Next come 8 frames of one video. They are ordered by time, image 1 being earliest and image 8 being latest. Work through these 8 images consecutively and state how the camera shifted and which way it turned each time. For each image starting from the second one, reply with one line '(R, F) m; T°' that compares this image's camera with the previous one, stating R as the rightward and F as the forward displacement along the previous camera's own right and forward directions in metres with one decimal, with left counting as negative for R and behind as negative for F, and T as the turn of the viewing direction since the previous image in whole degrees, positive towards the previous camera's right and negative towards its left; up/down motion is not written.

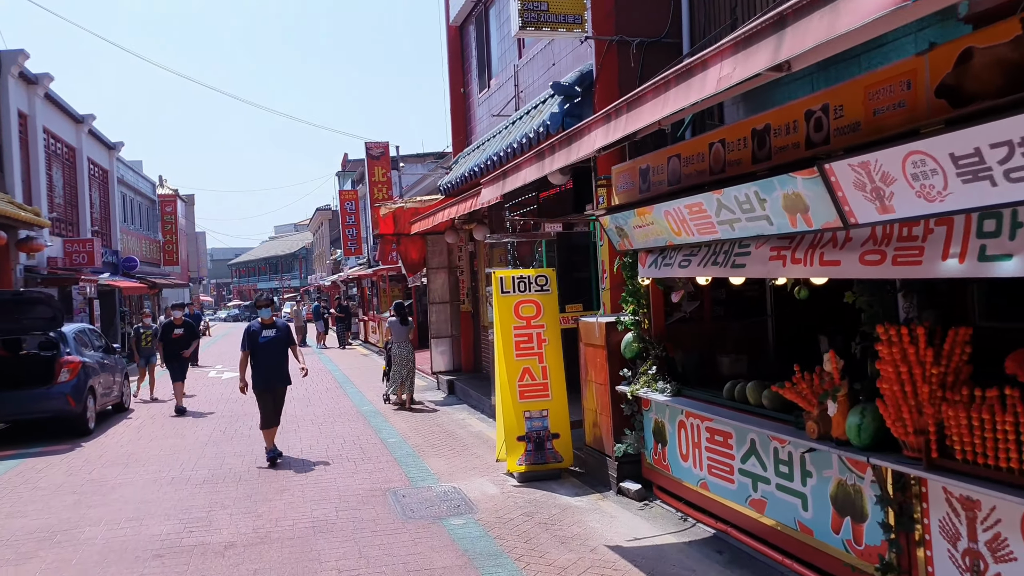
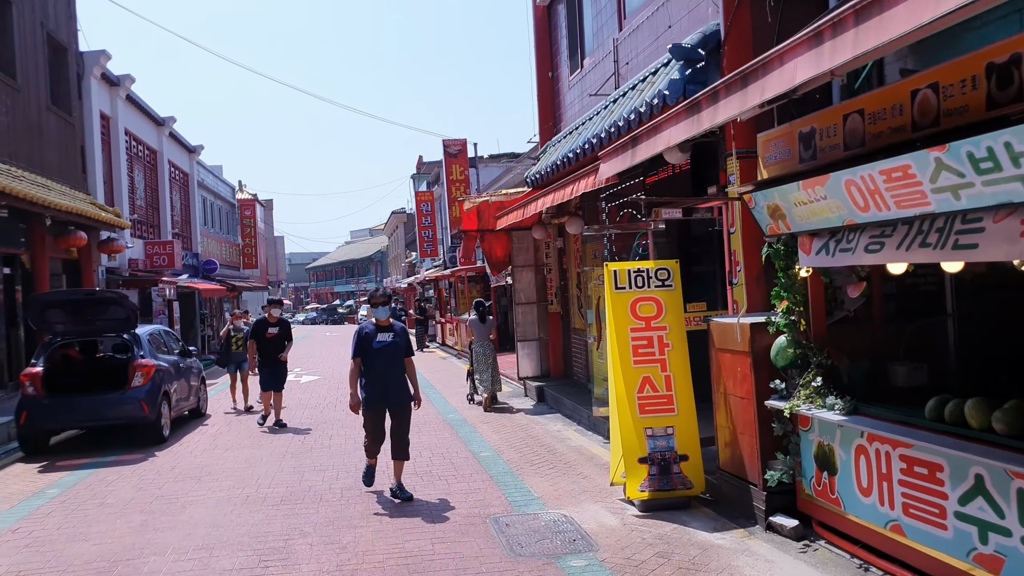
(-0.3, +0.9) m; -5°
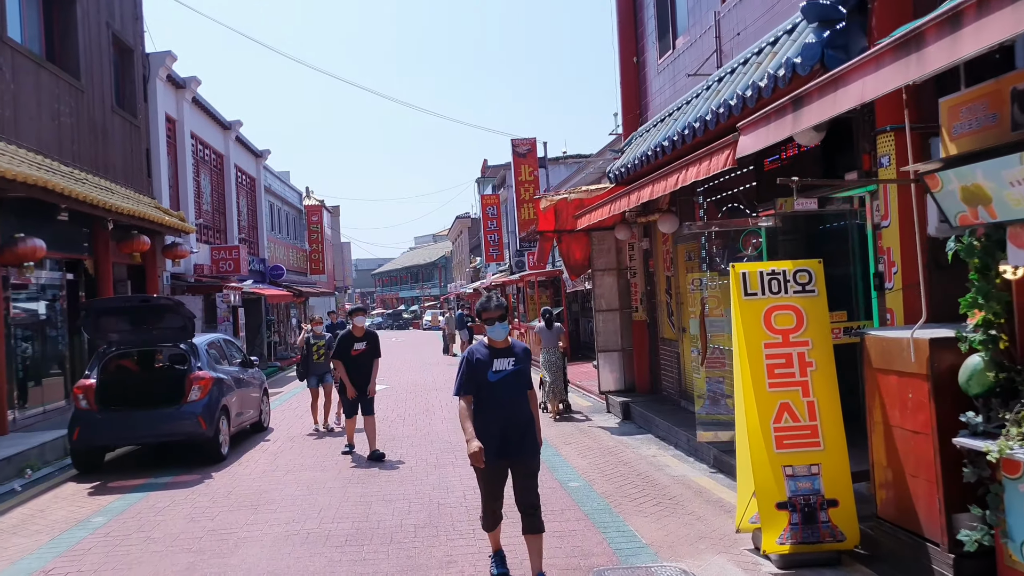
(-0.3, +0.9) m; -4°
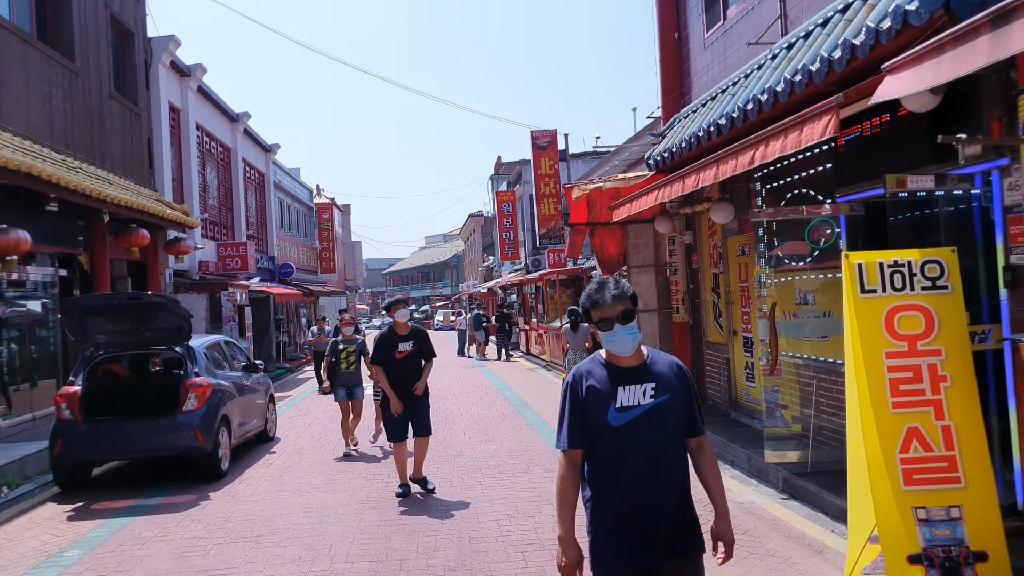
(-0.2, +0.9) m; -1°
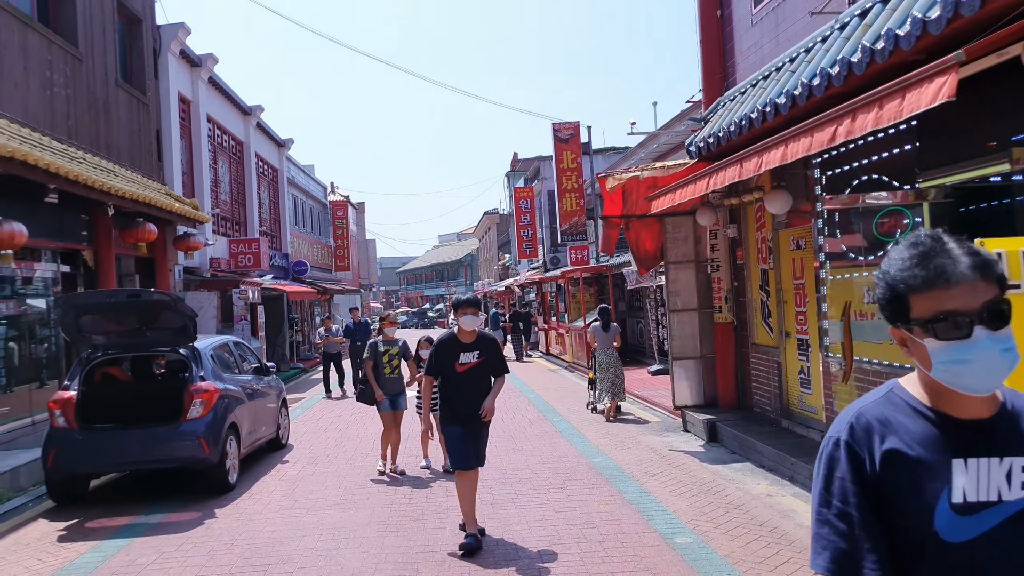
(-0.2, +0.7) m; -1°
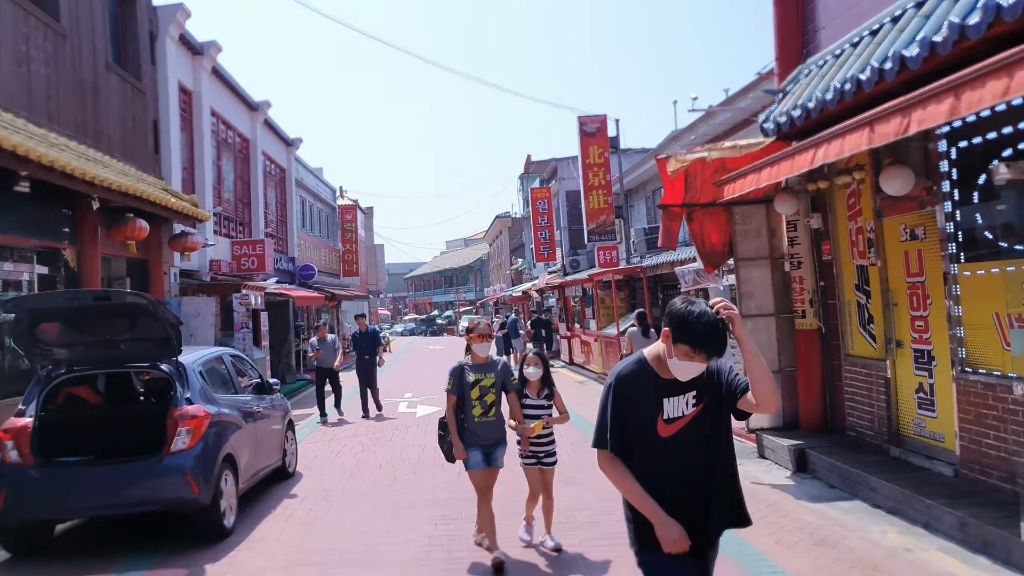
(-0.4, +1.4) m; 0°
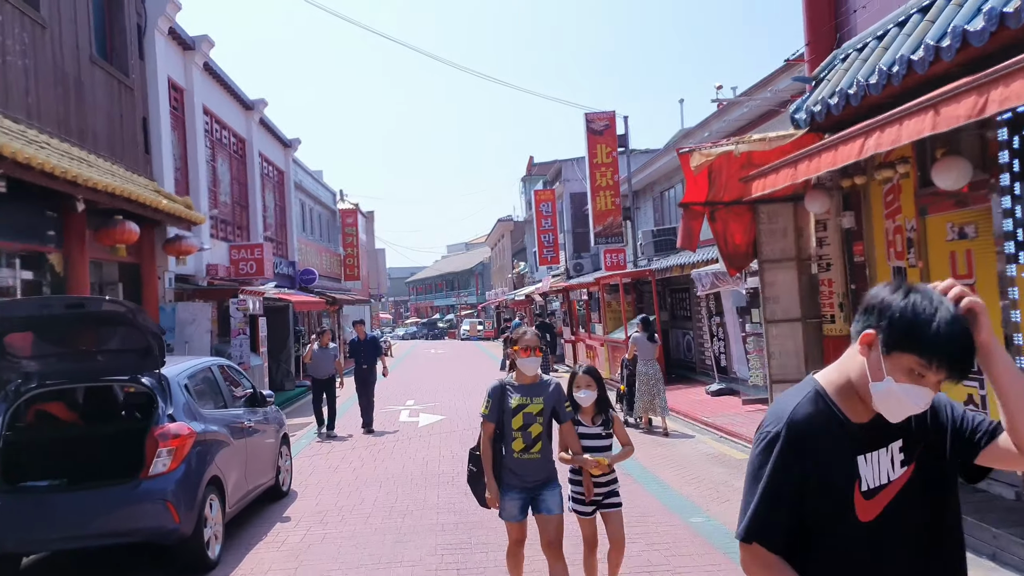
(-0.1, +0.5) m; 0°
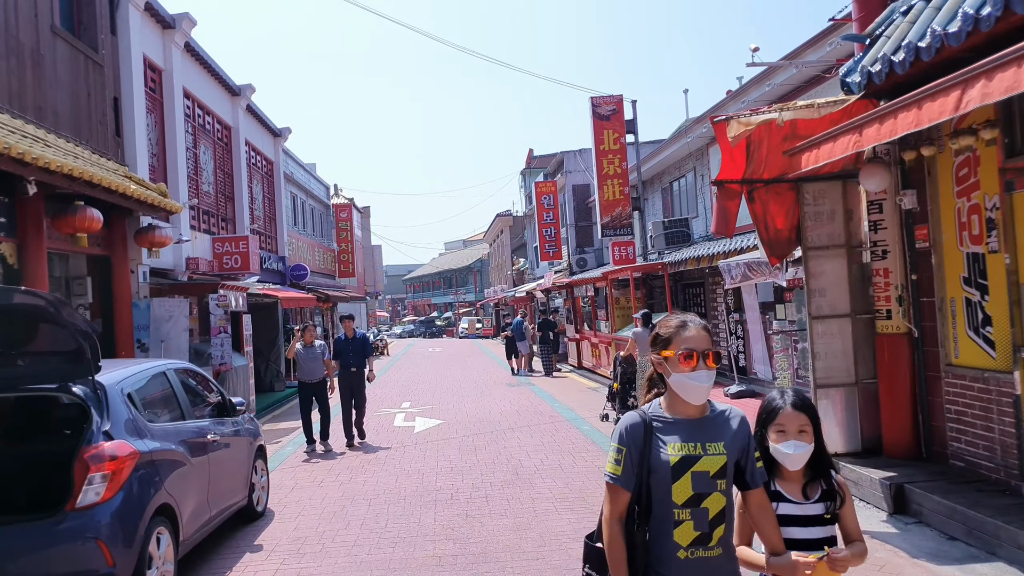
(-0.1, +1.0) m; 0°
